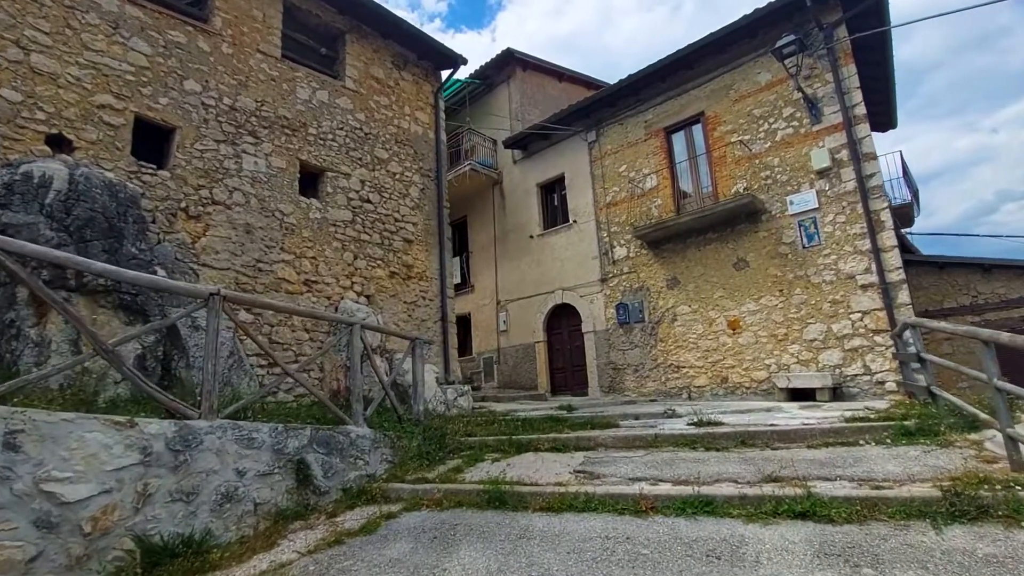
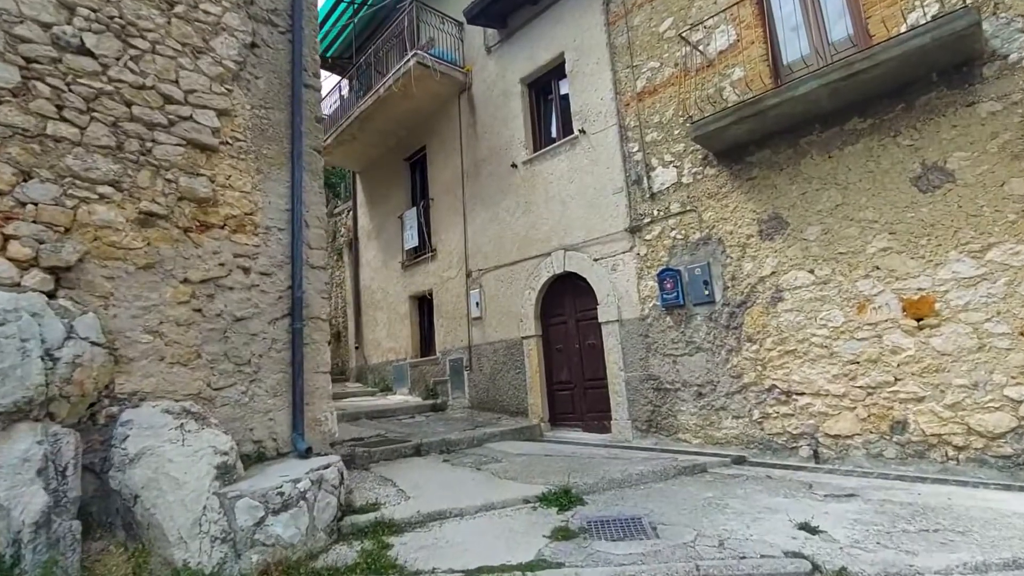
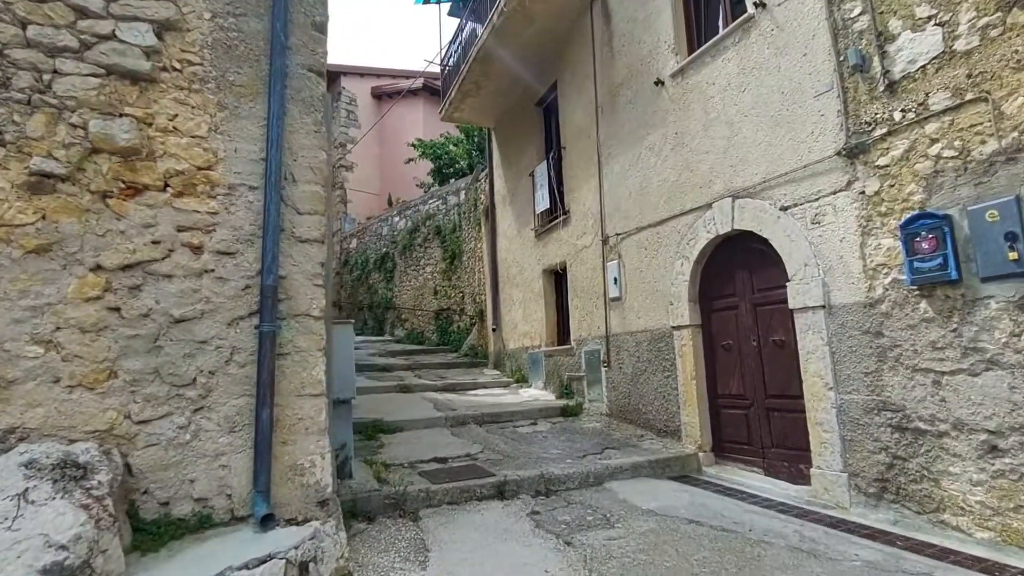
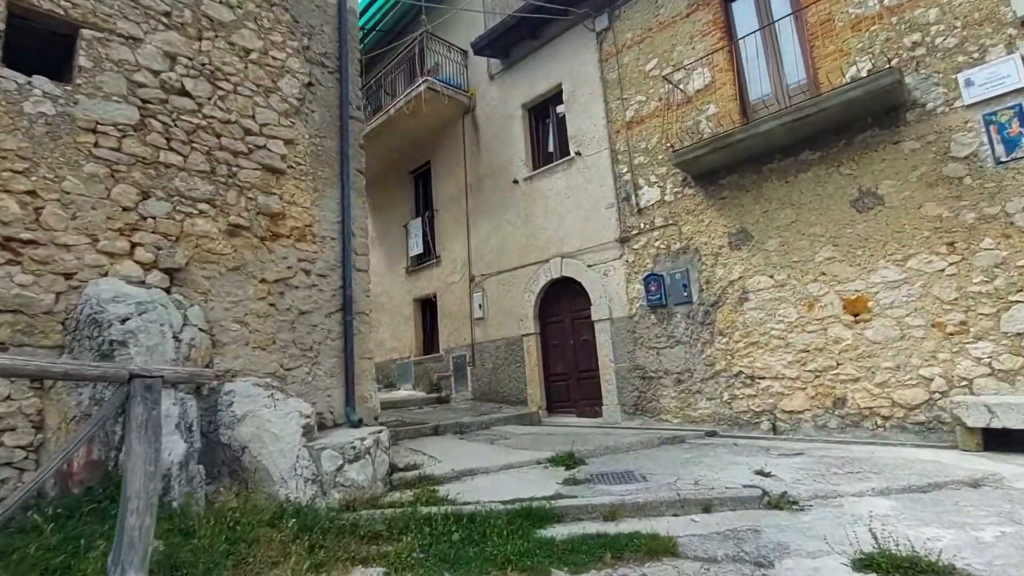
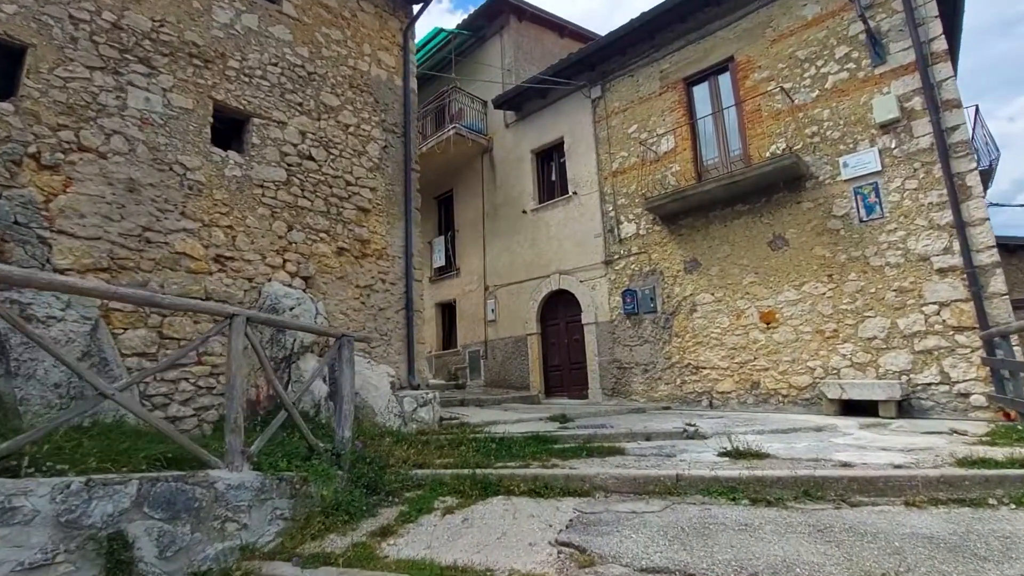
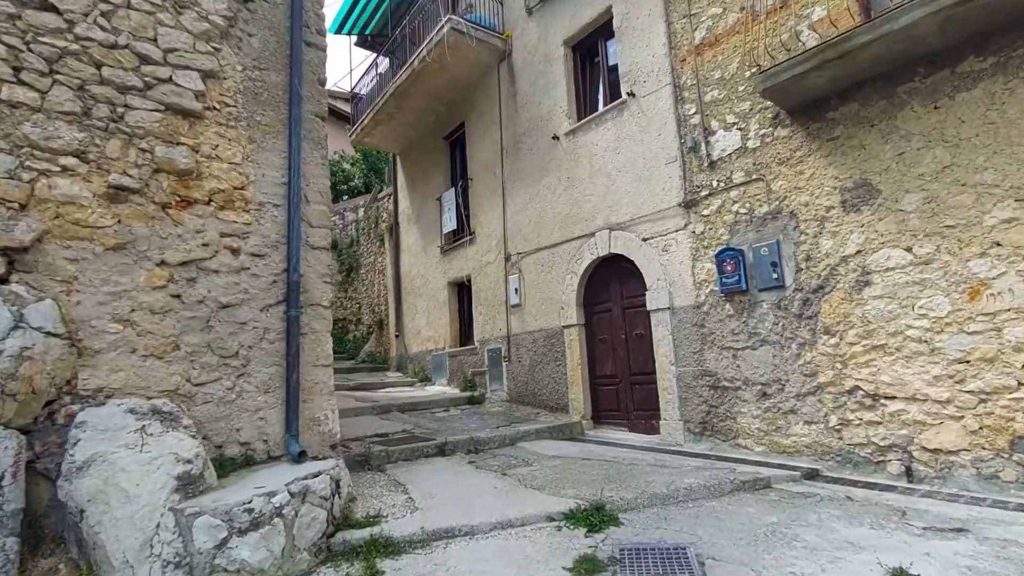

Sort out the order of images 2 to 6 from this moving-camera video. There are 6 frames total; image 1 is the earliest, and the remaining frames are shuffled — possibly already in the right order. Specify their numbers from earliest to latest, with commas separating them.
5, 4, 2, 6, 3
